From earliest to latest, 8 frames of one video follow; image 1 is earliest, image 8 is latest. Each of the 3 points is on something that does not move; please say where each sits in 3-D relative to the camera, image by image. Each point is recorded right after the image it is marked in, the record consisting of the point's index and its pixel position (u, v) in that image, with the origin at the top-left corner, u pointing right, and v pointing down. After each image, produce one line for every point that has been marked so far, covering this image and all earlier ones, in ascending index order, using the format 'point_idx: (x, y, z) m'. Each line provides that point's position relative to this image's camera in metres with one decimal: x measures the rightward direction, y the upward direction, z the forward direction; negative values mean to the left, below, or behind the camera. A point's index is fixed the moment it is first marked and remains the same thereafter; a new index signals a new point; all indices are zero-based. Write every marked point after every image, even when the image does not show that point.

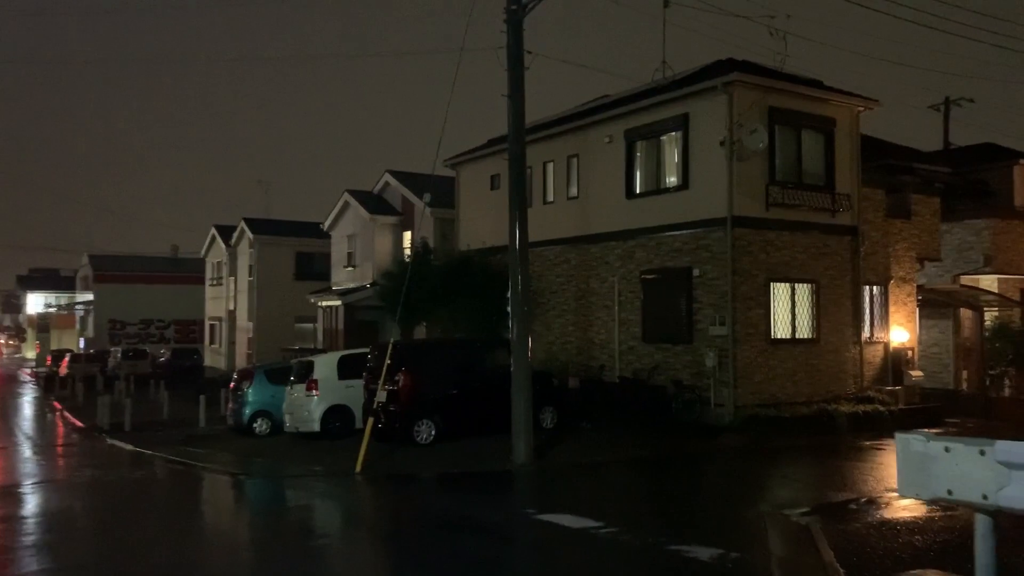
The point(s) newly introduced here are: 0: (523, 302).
0: (+0.2, -0.3, +14.7) m
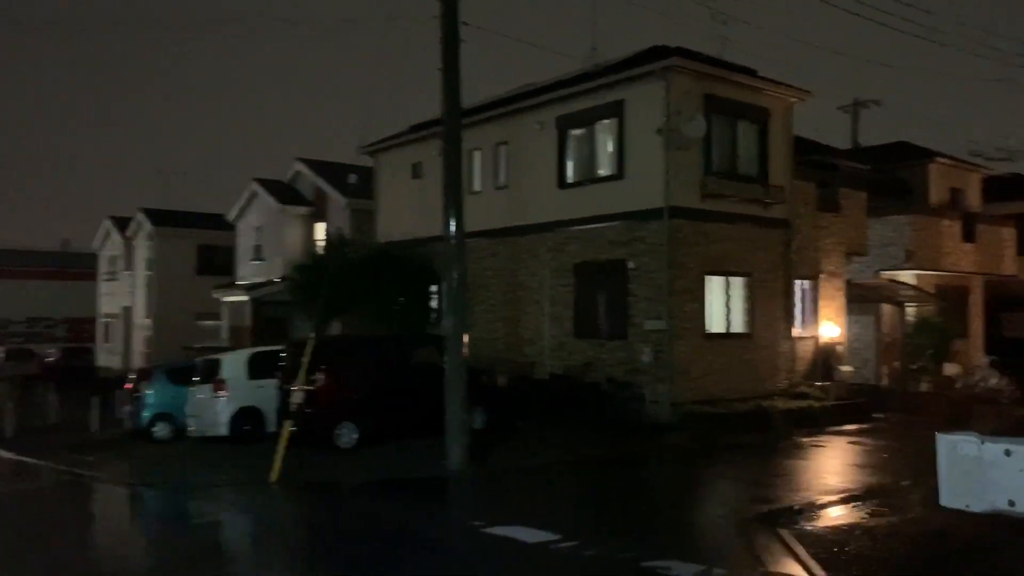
0: (-0.8, -0.1, +13.6) m
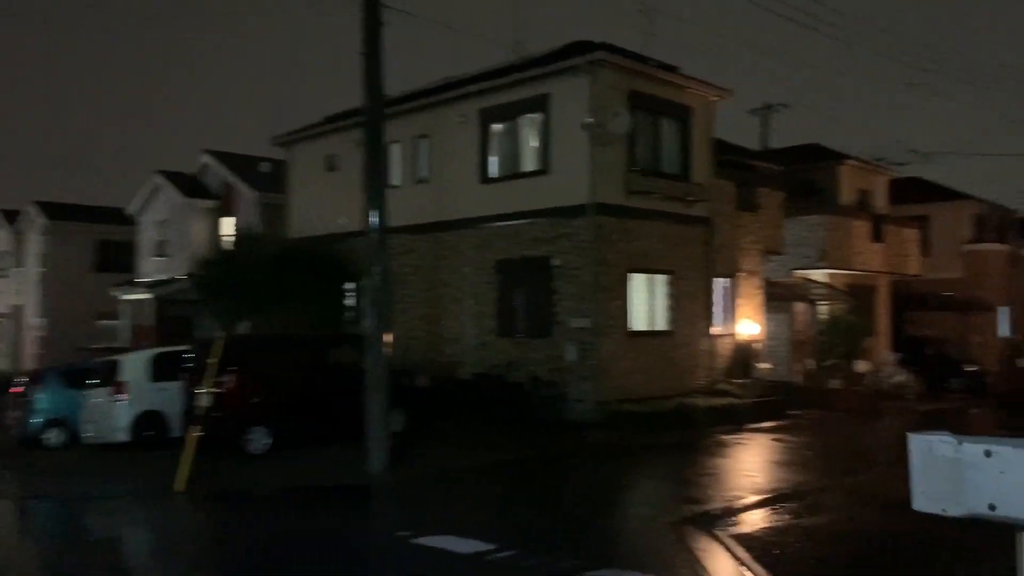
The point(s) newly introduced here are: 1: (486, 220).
0: (-1.9, -0.1, +12.9) m
1: (-0.6, +1.5, +19.4) m
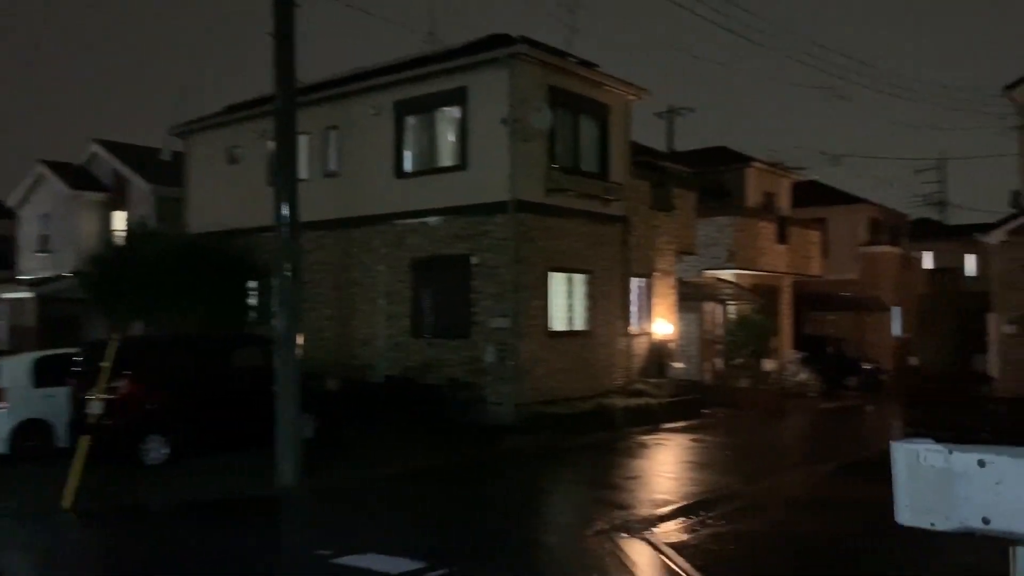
0: (-3.0, -0.1, +12.1) m
1: (-2.4, +1.5, +18.7) m
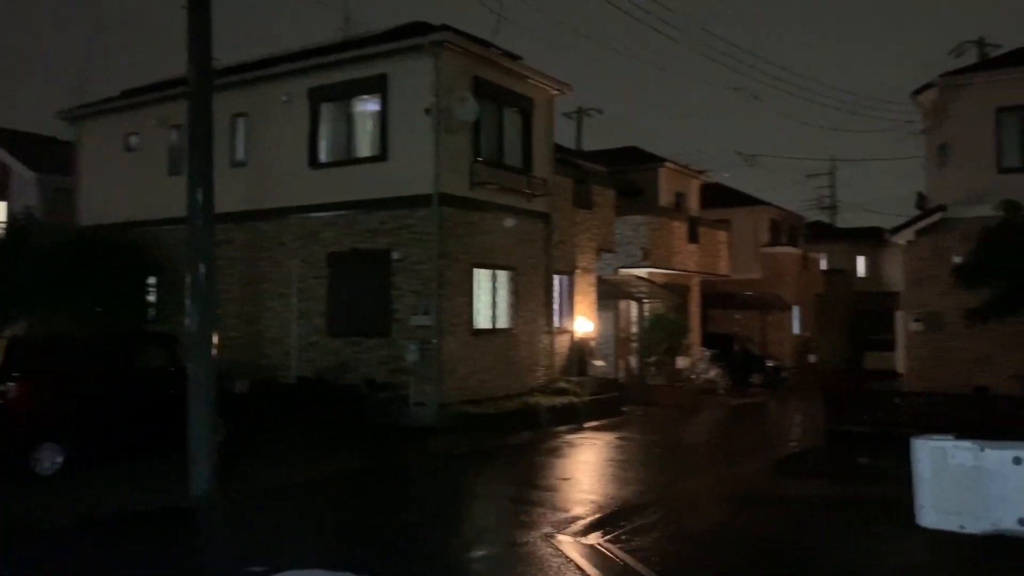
0: (-3.9, 0.0, +11.2) m
1: (-4.0, +1.6, +17.8) m
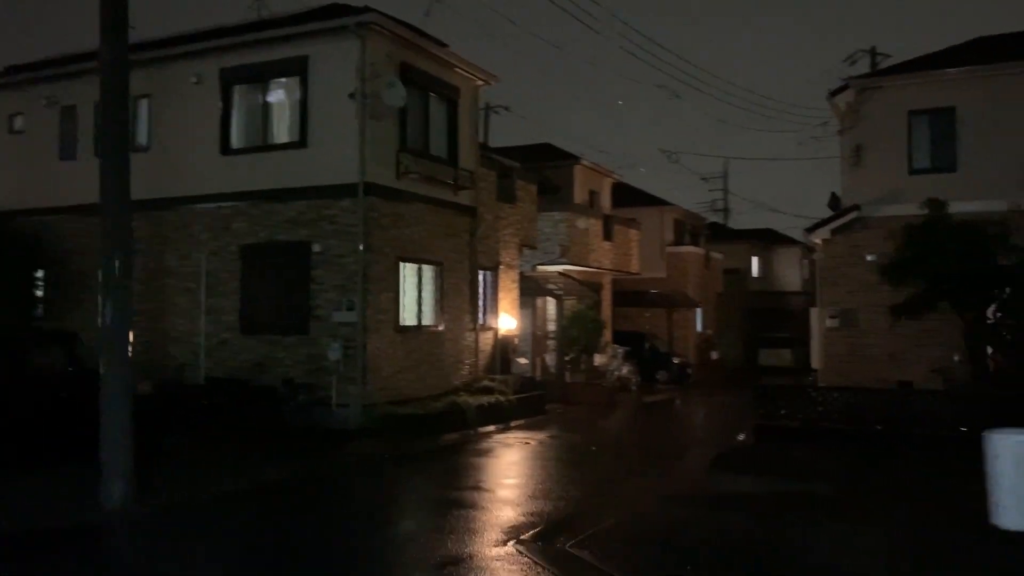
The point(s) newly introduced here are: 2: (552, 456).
0: (-4.5, +0.1, +10.1) m
1: (-5.4, +1.7, +16.7) m
2: (+0.7, -2.9, +15.4) m
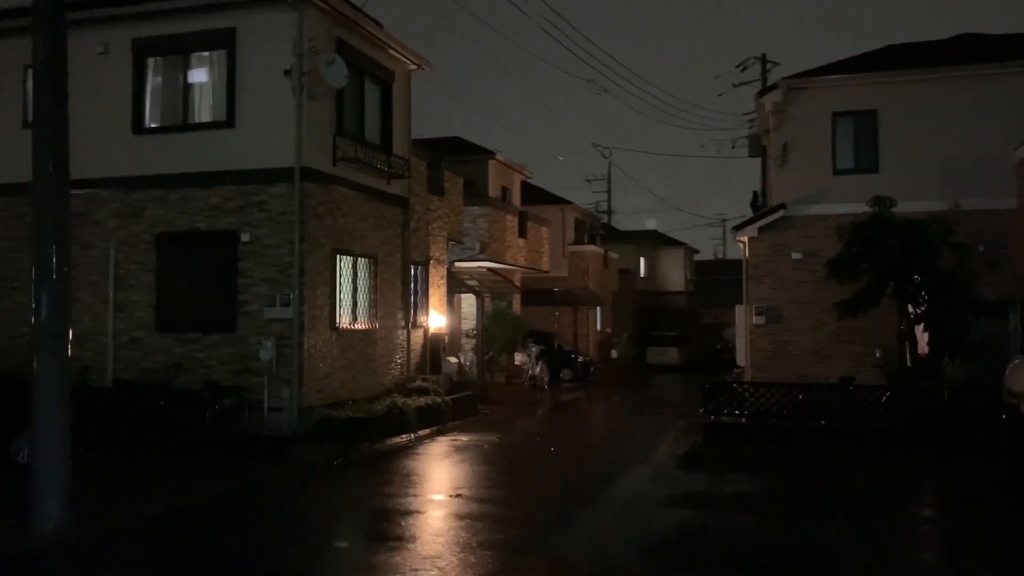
0: (-4.6, +0.2, +8.7) m
1: (-6.4, +1.9, +15.1) m
2: (-0.2, -2.8, +14.7) m
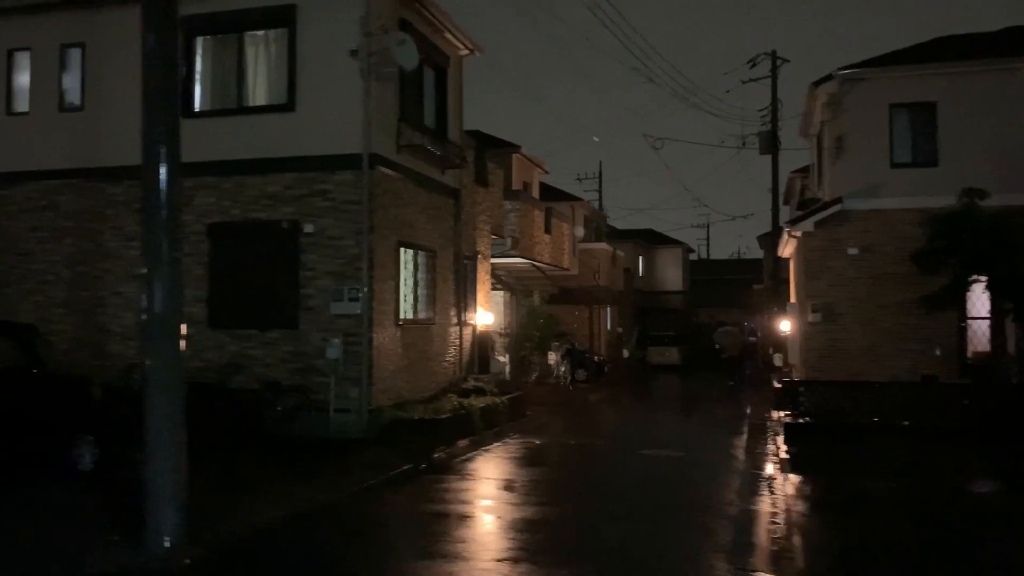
0: (-3.2, +0.3, +7.9) m
1: (-5.2, +2.0, +14.1) m
2: (+1.0, -2.7, +14.0) m
